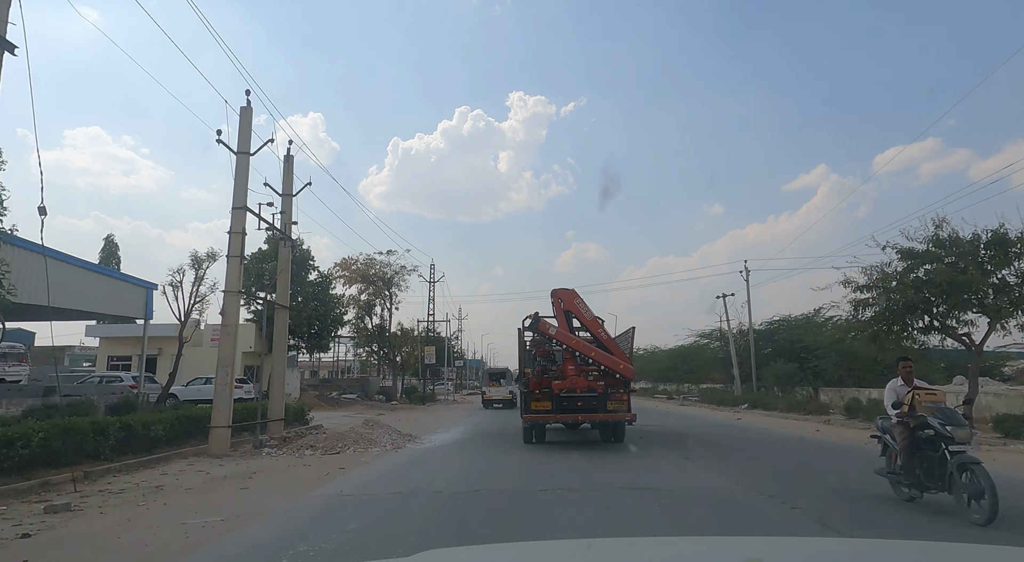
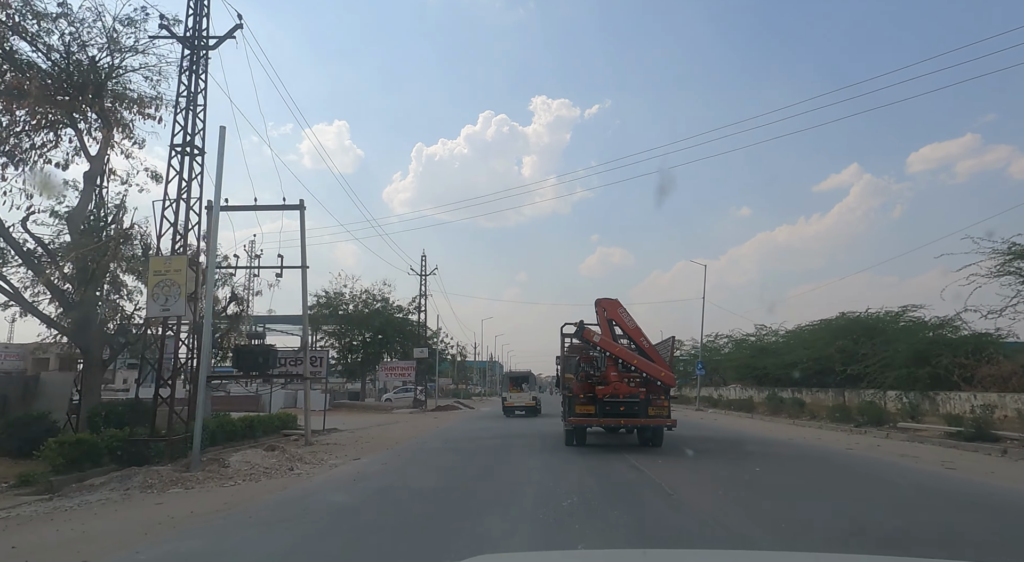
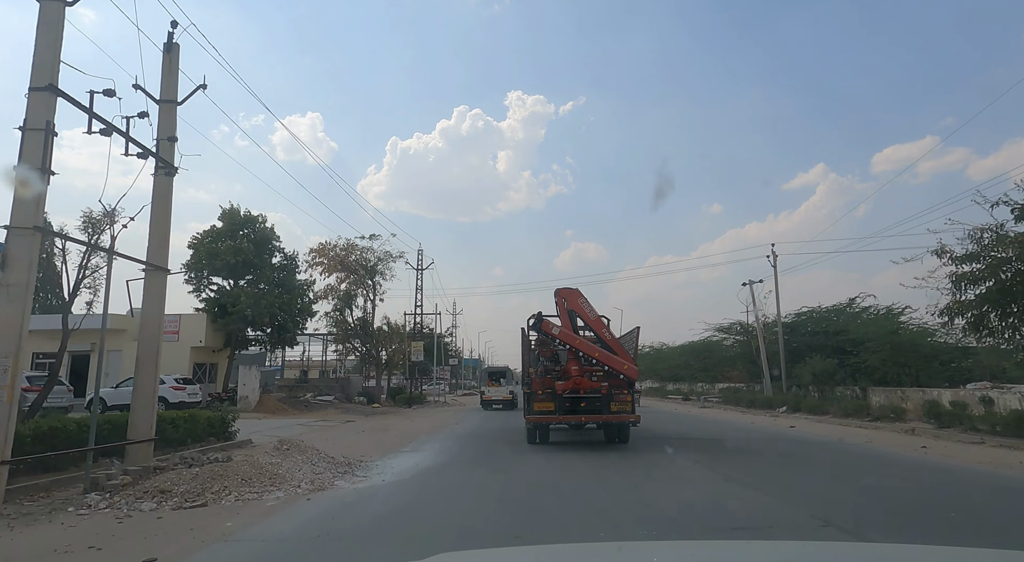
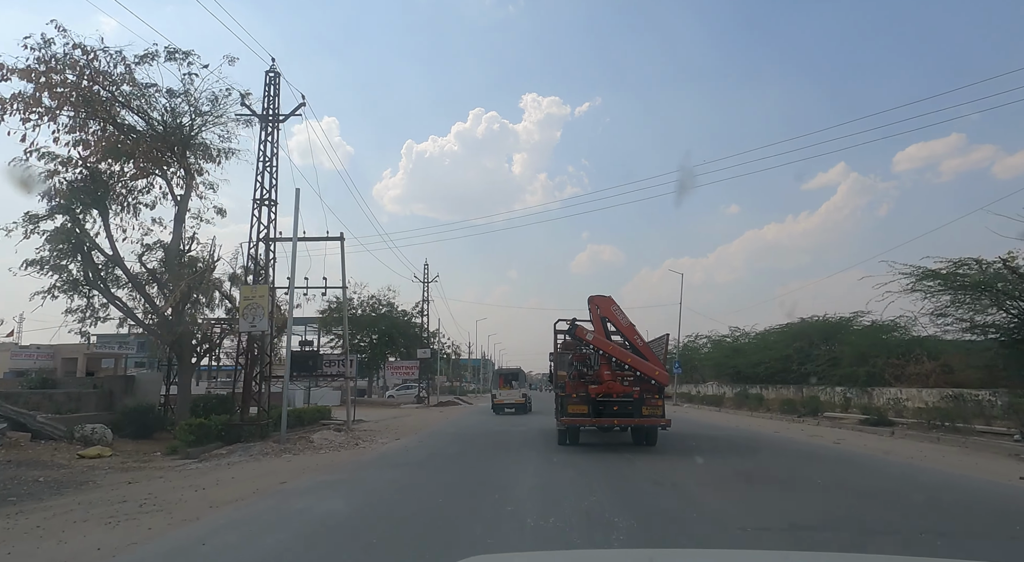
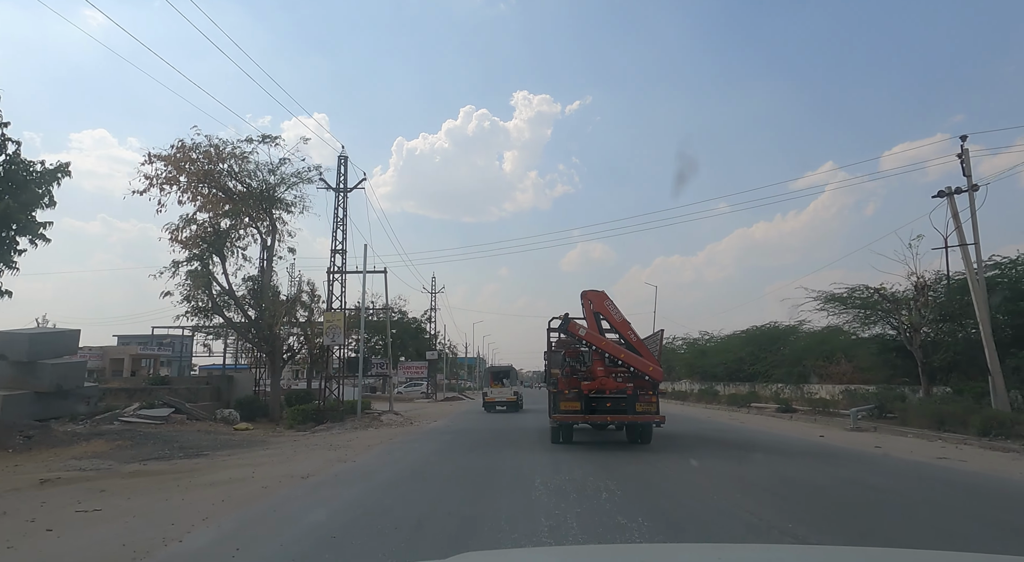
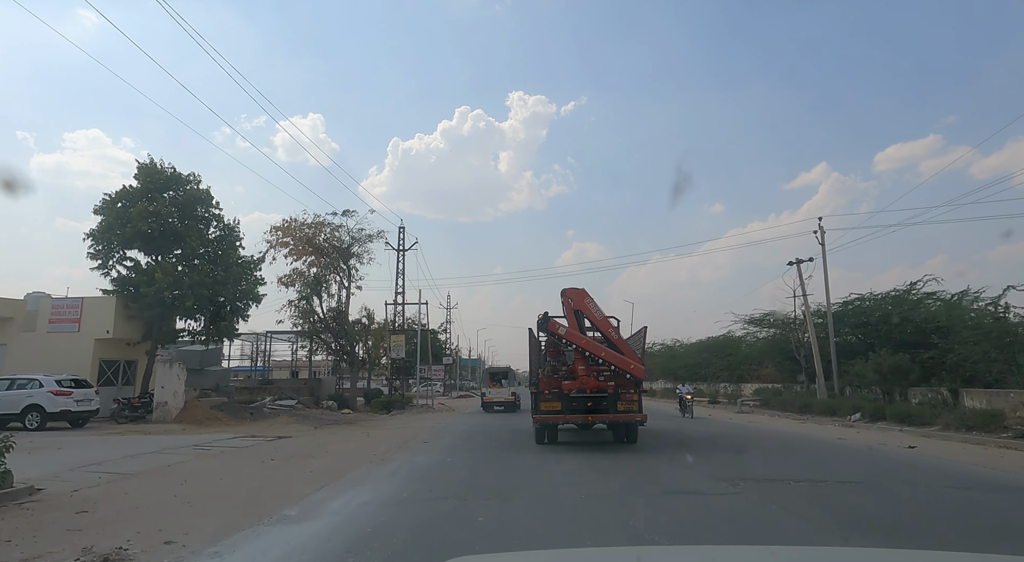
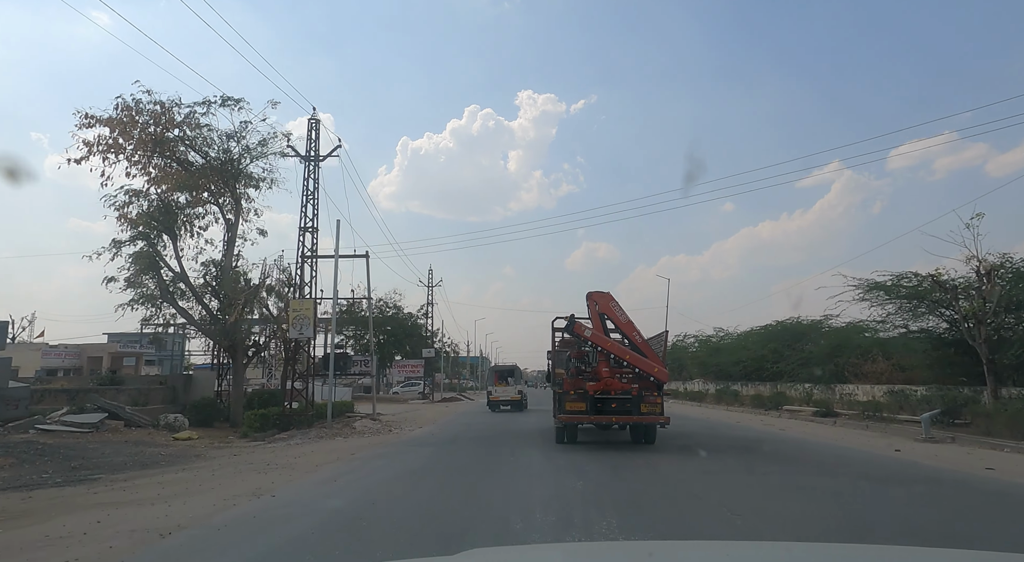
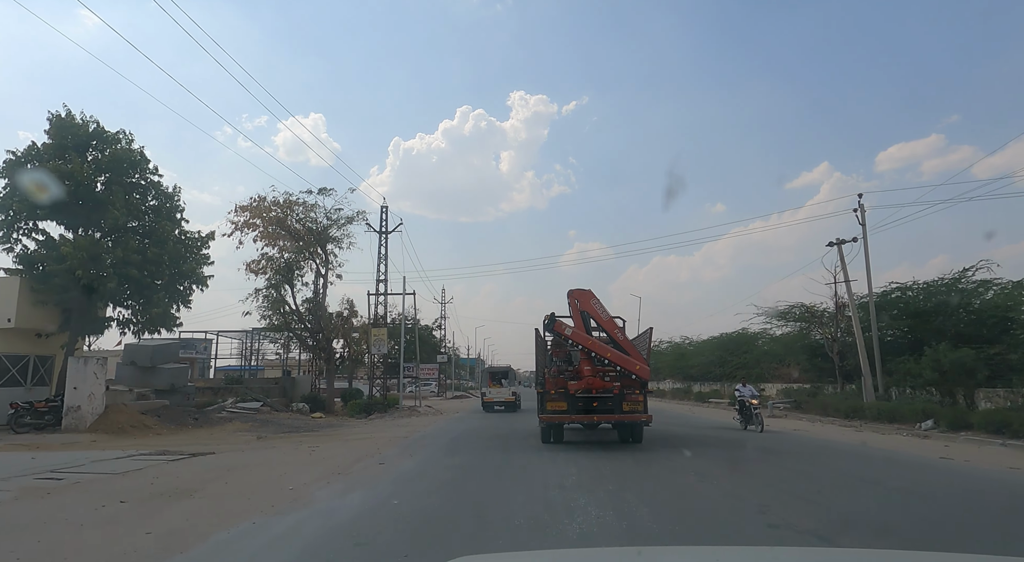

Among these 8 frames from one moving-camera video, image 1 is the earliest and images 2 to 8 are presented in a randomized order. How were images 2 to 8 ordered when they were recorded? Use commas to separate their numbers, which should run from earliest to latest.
3, 6, 8, 5, 7, 4, 2
